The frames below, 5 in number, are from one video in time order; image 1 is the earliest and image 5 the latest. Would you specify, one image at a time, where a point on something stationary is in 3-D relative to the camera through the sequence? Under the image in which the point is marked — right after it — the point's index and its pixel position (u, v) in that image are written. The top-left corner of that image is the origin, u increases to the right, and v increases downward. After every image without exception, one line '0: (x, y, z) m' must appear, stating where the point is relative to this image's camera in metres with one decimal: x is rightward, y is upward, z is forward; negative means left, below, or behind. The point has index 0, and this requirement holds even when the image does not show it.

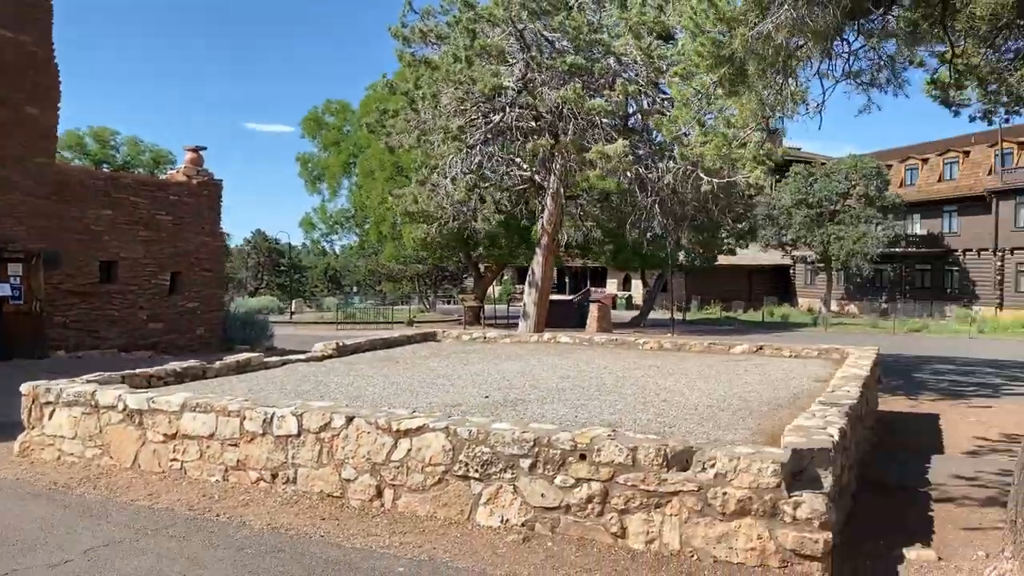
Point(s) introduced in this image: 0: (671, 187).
0: (+2.6, +1.8, +12.9) m
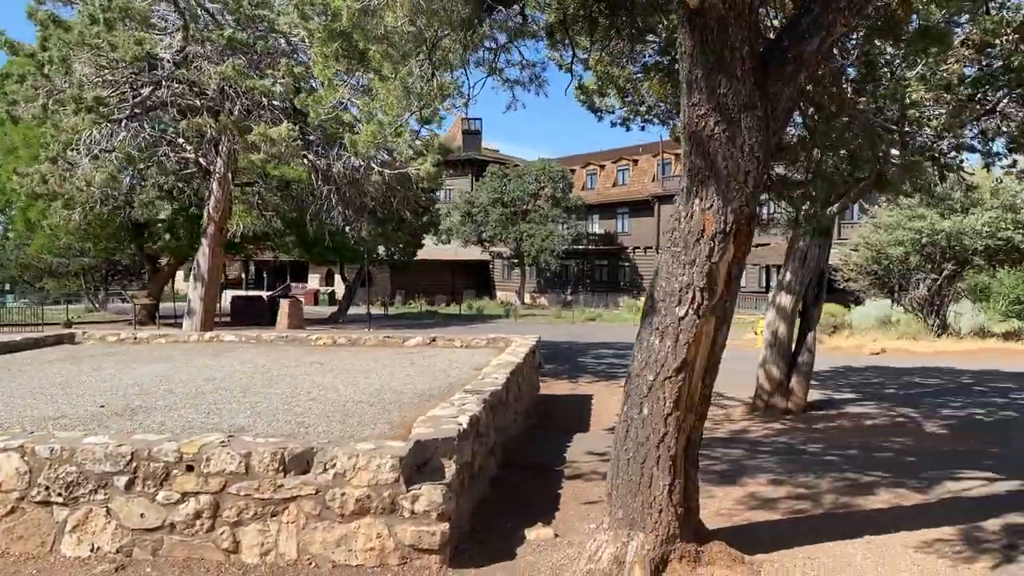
0: (-2.7, +1.9, +12.6) m
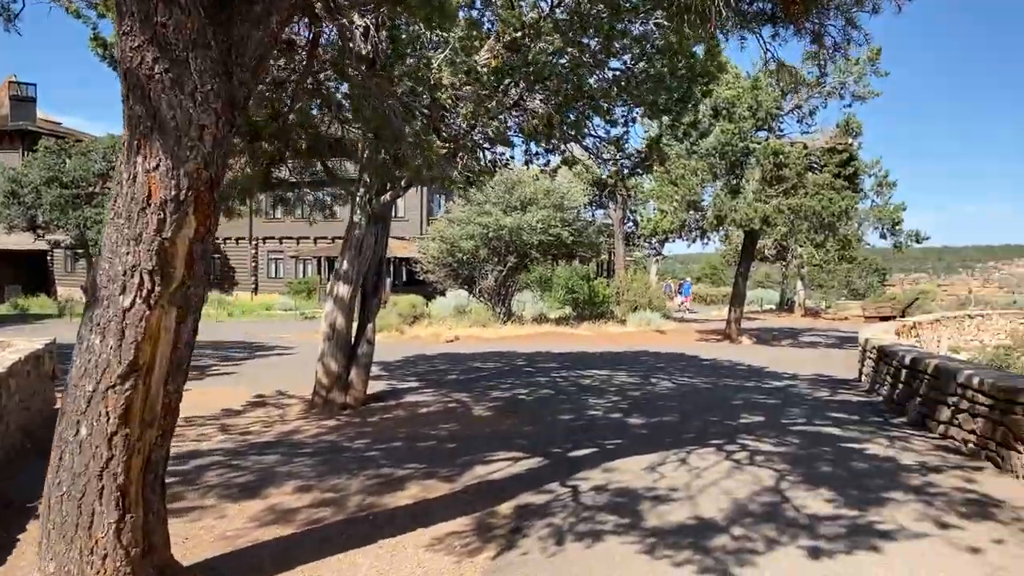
0: (-8.9, +1.9, +8.9) m
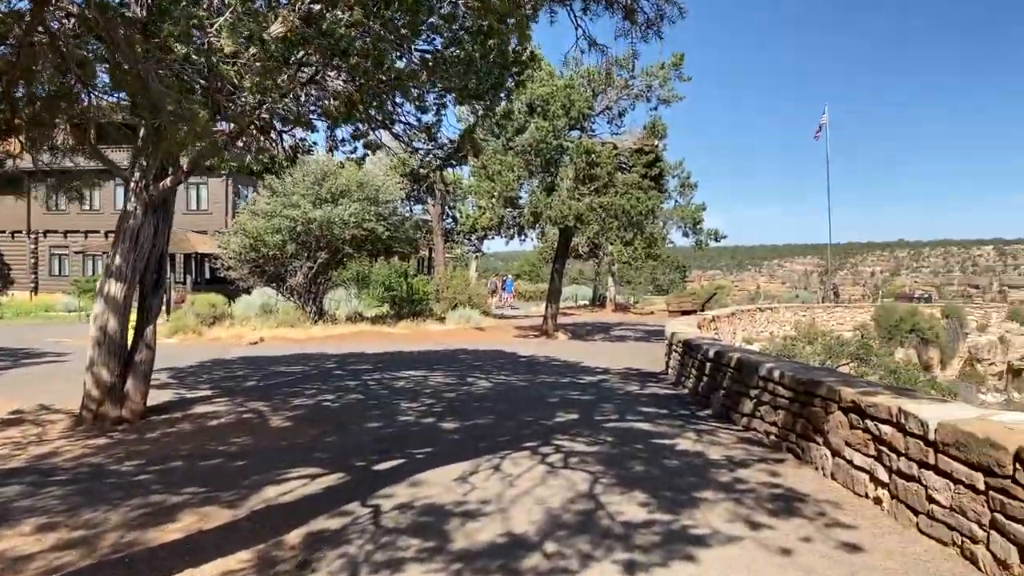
0: (-10.7, +1.9, +6.0) m
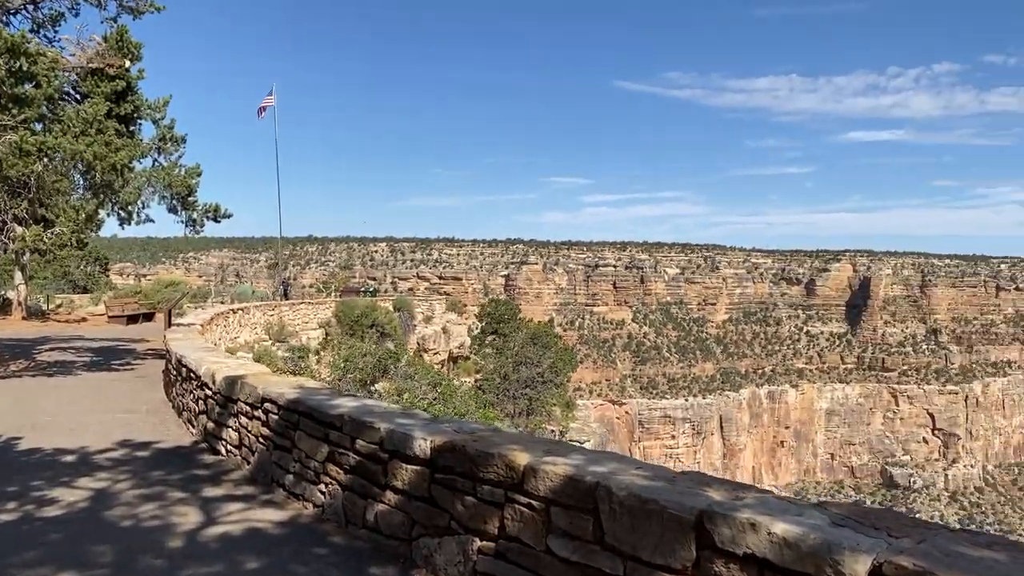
0: (-8.3, +1.6, -6.8) m
